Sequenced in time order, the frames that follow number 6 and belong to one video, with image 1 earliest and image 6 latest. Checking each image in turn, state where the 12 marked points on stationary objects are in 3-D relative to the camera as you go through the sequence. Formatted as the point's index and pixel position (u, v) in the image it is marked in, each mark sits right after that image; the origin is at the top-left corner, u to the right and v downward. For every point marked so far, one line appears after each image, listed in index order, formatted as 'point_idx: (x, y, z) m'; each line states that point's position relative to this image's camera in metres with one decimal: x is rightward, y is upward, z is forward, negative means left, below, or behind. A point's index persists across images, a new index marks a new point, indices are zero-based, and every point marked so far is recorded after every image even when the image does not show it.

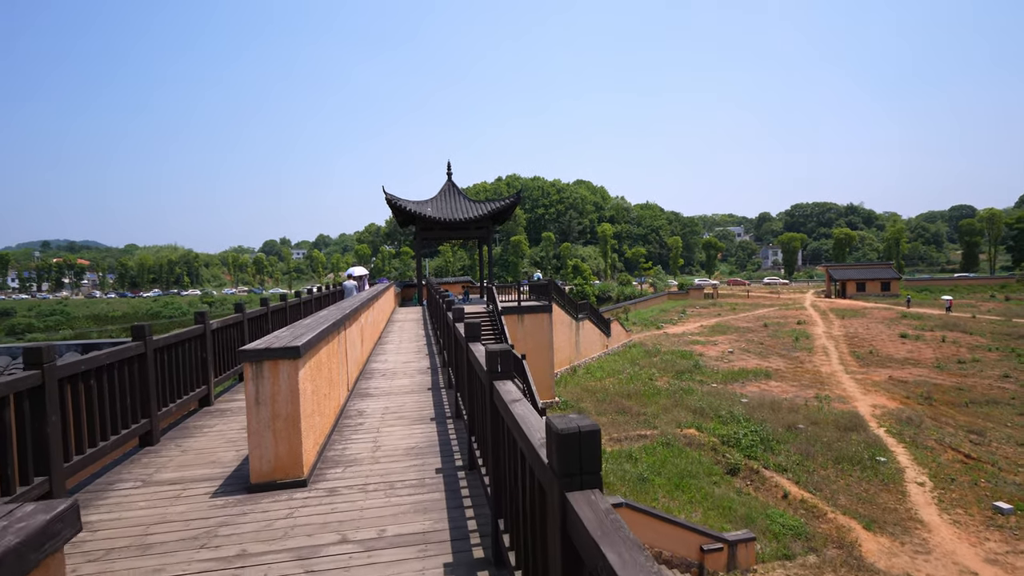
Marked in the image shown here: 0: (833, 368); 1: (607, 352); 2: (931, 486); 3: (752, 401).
0: (+10.1, -2.5, +16.9) m
1: (+3.5, -2.4, +19.9) m
2: (+6.6, -3.1, +8.5) m
3: (+5.9, -2.8, +13.1) m
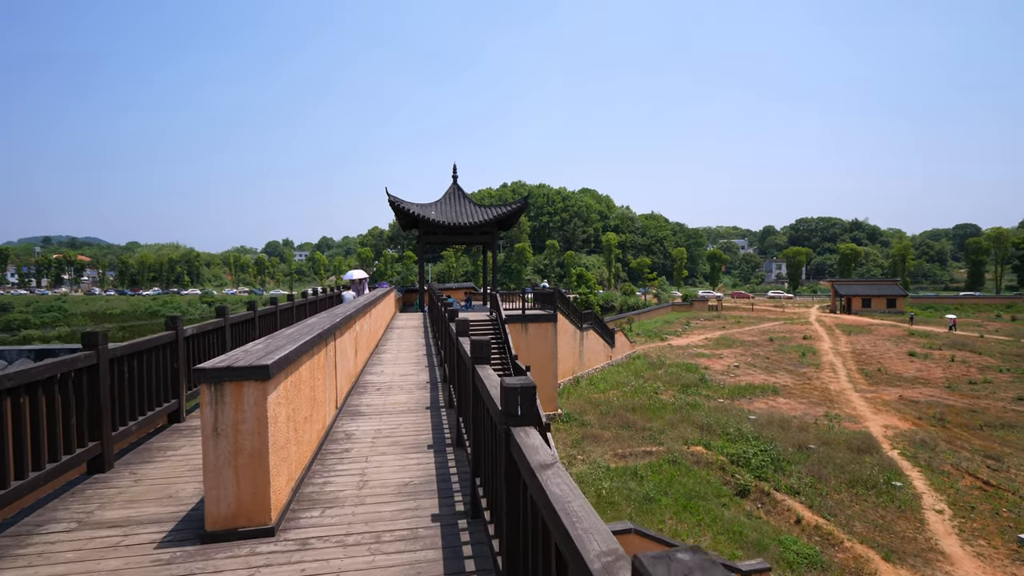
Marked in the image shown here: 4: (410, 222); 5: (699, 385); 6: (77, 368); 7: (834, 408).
0: (+10.1, -3.0, +16.5) m
1: (+3.6, -2.7, +19.5) m
2: (+6.6, -3.4, +8.1) m
3: (+5.9, -3.1, +12.7) m
4: (-2.8, +1.8, +14.5) m
5: (+5.6, -2.9, +16.2) m
6: (-2.3, -0.4, +2.9) m
7: (+8.3, -3.1, +13.9) m
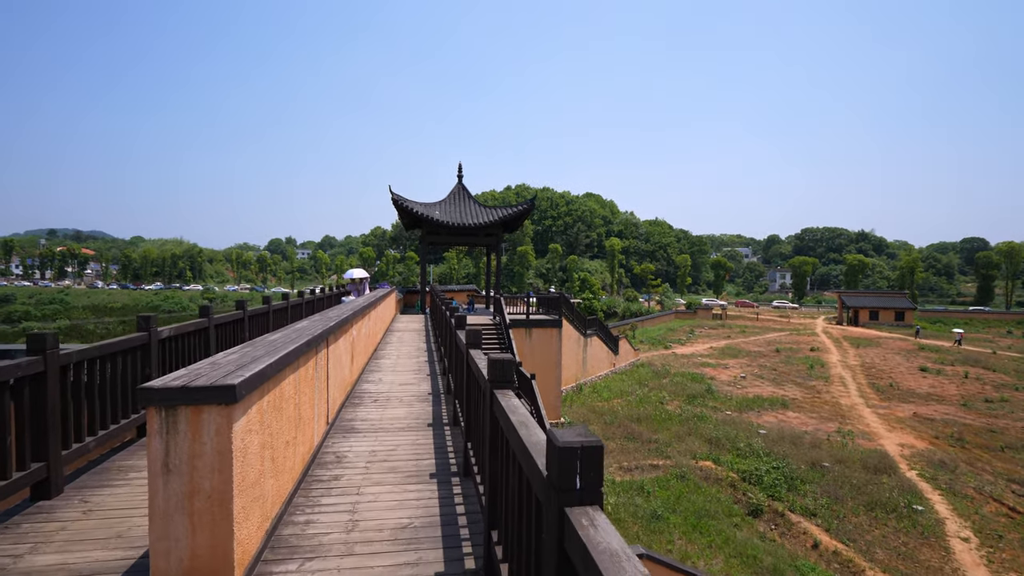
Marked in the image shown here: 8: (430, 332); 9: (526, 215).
0: (+10.2, -3.4, +16.0) m
1: (+3.6, -3.0, +19.1) m
2: (+6.6, -3.6, +7.7) m
3: (+5.9, -3.3, +12.3) m
4: (-2.6, +1.8, +14.2) m
5: (+5.7, -3.2, +15.7) m
6: (-2.3, -0.4, +2.5) m
7: (+8.4, -3.4, +13.4) m
8: (-1.6, -0.9, +10.7) m
9: (+0.4, +1.9, +14.0) m
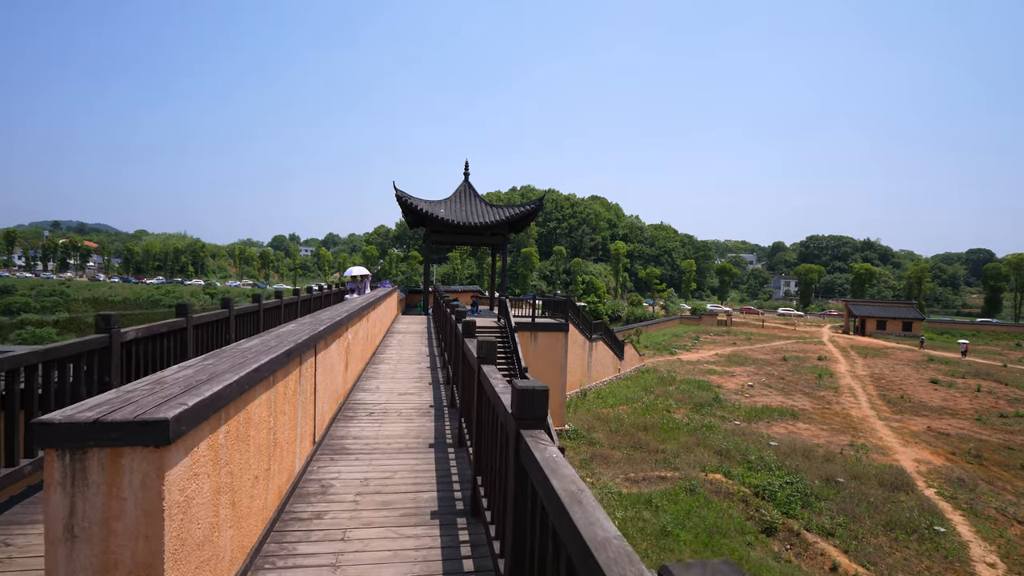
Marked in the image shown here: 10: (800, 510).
0: (+10.3, -3.6, +15.6) m
1: (+3.7, -3.1, +18.7) m
2: (+6.6, -3.8, +7.3) m
3: (+6.0, -3.5, +11.9) m
4: (-2.4, +1.8, +13.8) m
5: (+5.8, -3.3, +15.3) m
6: (-2.2, -0.4, +2.1) m
7: (+8.4, -3.6, +13.0) m
8: (-1.5, -0.9, +10.3) m
9: (+0.5, +1.9, +13.6) m
10: (+4.6, -3.5, +8.6) m
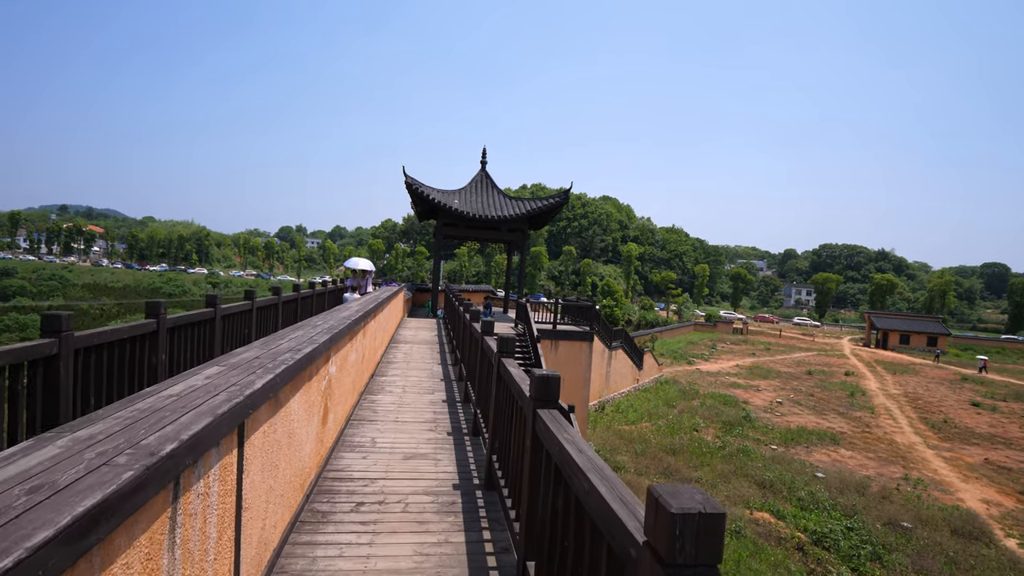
0: (+10.6, -4.0, +14.3) m
1: (+4.1, -3.3, +17.4) m
2: (+6.9, -4.1, +5.9) m
3: (+6.3, -3.7, +10.6) m
4: (-2.0, +1.8, +12.6) m
5: (+6.1, -3.6, +14.0) m
6: (-1.9, -0.4, +0.9) m
7: (+8.7, -3.9, +11.7) m
8: (-1.1, -0.9, +9.1) m
9: (+1.0, +1.8, +12.4) m
10: (+4.8, -3.7, +7.3) m
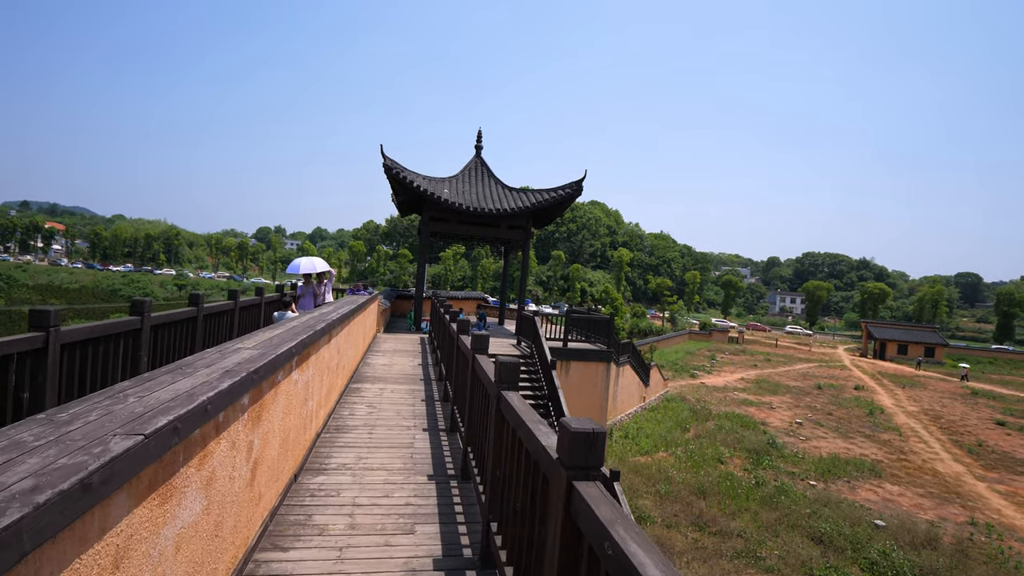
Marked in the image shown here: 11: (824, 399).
0: (+10.4, -4.3, +12.7) m
1: (+3.8, -3.5, +15.6) m
2: (+7.0, -4.2, +4.2) m
3: (+6.2, -3.9, +8.8) m
4: (-2.0, +1.7, +10.6) m
5: (+5.9, -3.8, +12.3) m
6: (-1.6, -0.4, -1.1) m
7: (+8.6, -4.2, +10.0) m
8: (-1.1, -1.0, +7.1) m
9: (+1.0, +1.7, +10.5) m
10: (+4.9, -3.9, +5.5) m
11: (+11.5, -4.1, +19.8) m
